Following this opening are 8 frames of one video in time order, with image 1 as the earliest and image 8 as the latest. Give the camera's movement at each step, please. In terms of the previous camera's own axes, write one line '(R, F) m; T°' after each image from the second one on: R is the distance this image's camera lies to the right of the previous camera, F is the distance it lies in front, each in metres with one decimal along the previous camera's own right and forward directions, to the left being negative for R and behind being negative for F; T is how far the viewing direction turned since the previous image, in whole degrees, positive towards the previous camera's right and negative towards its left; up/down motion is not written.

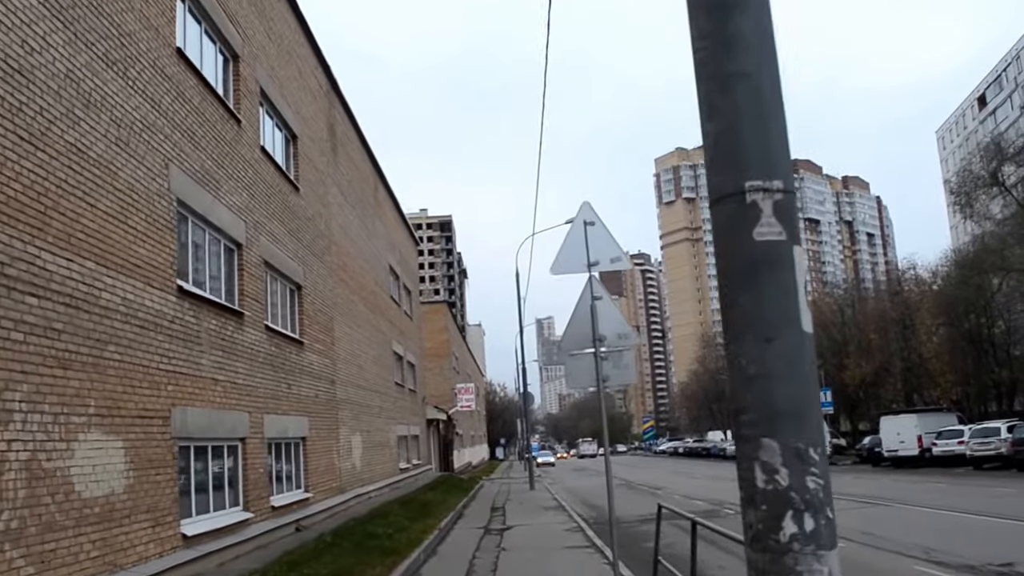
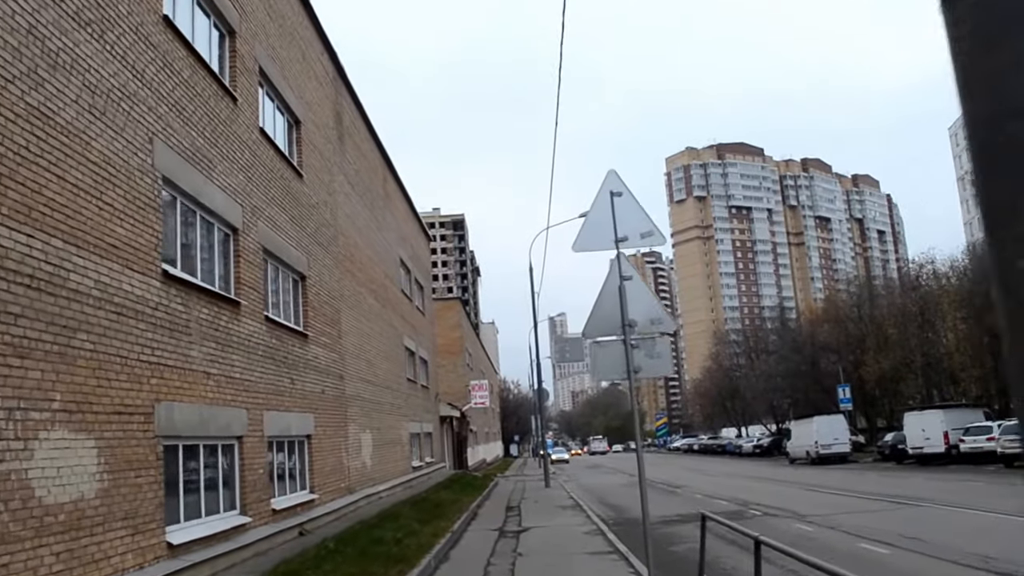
(0.0, +1.0) m; -1°
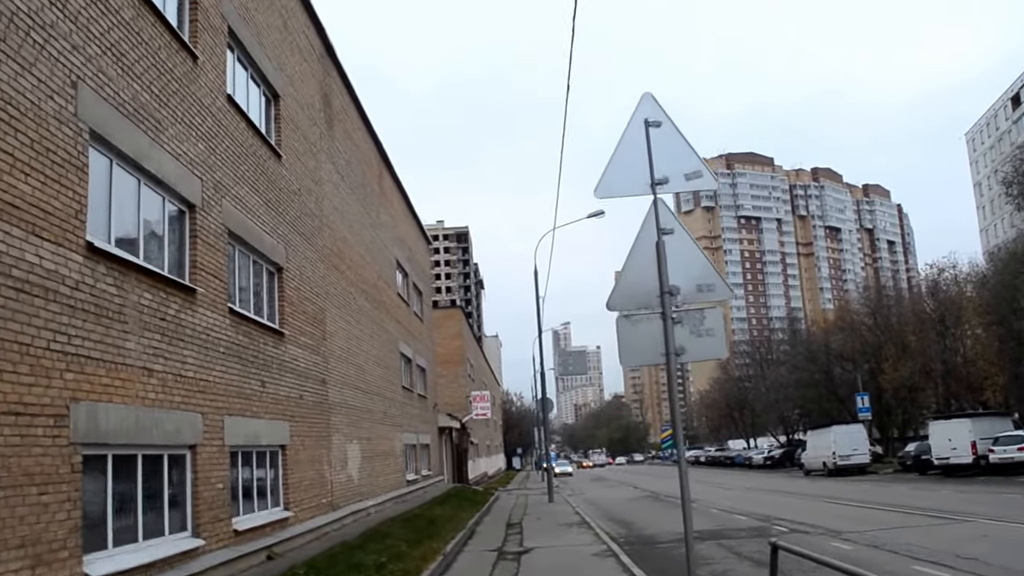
(0.0, +1.8) m; 0°
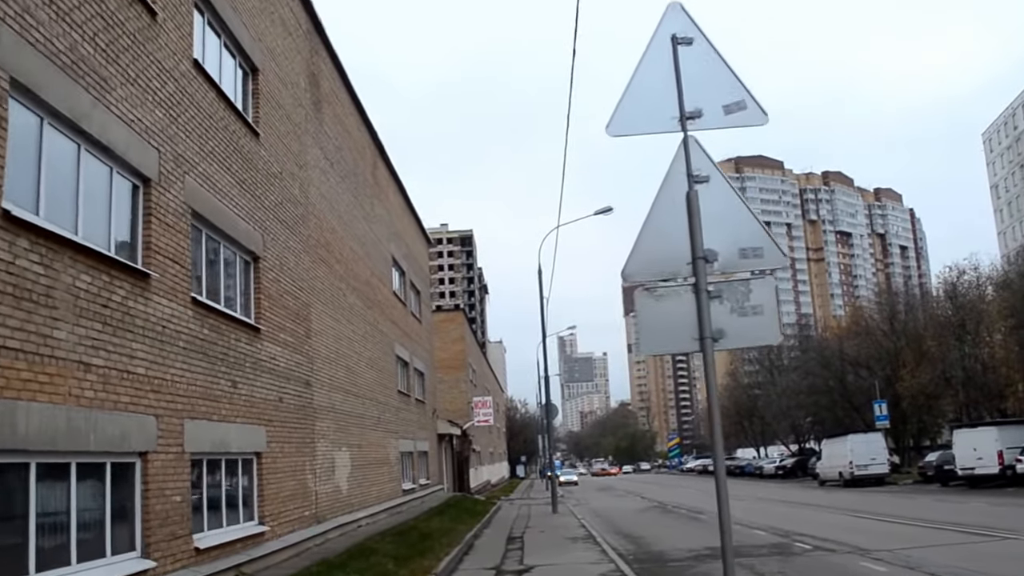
(+0.1, +1.4) m; 0°
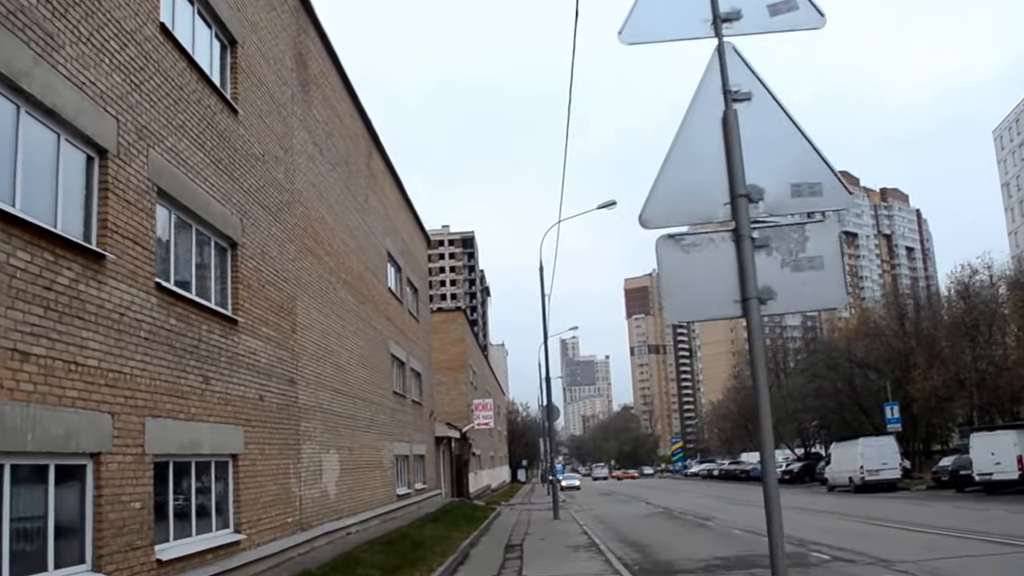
(+0.1, +1.0) m; 0°
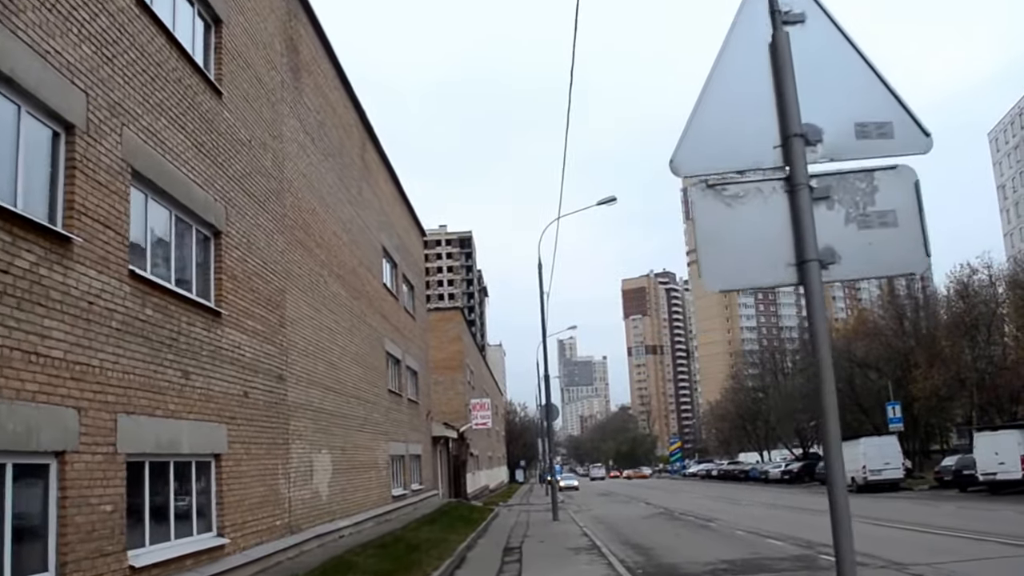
(0.0, +0.6) m; 0°
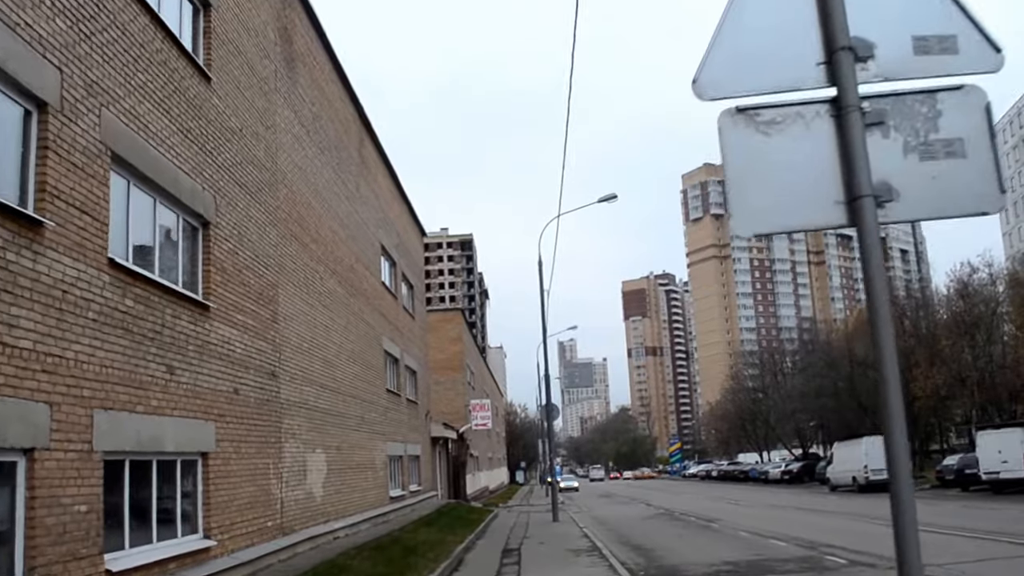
(0.0, +0.5) m; 0°
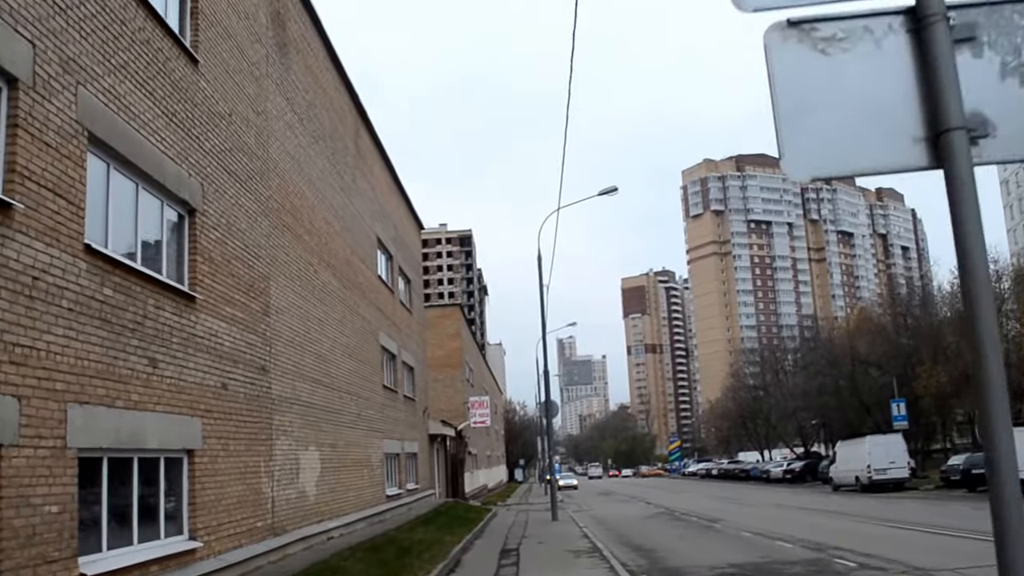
(0.0, +0.5) m; 0°
